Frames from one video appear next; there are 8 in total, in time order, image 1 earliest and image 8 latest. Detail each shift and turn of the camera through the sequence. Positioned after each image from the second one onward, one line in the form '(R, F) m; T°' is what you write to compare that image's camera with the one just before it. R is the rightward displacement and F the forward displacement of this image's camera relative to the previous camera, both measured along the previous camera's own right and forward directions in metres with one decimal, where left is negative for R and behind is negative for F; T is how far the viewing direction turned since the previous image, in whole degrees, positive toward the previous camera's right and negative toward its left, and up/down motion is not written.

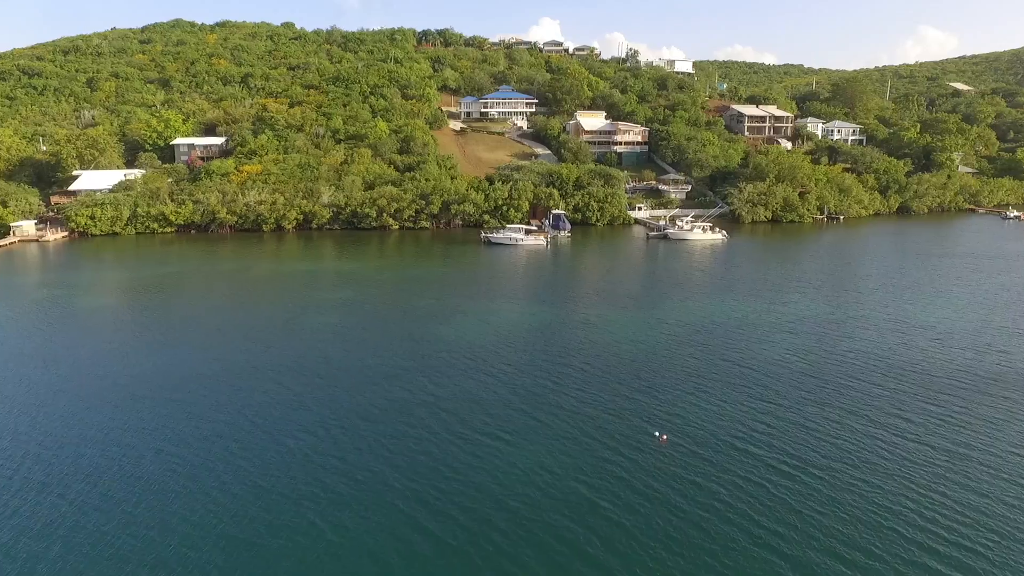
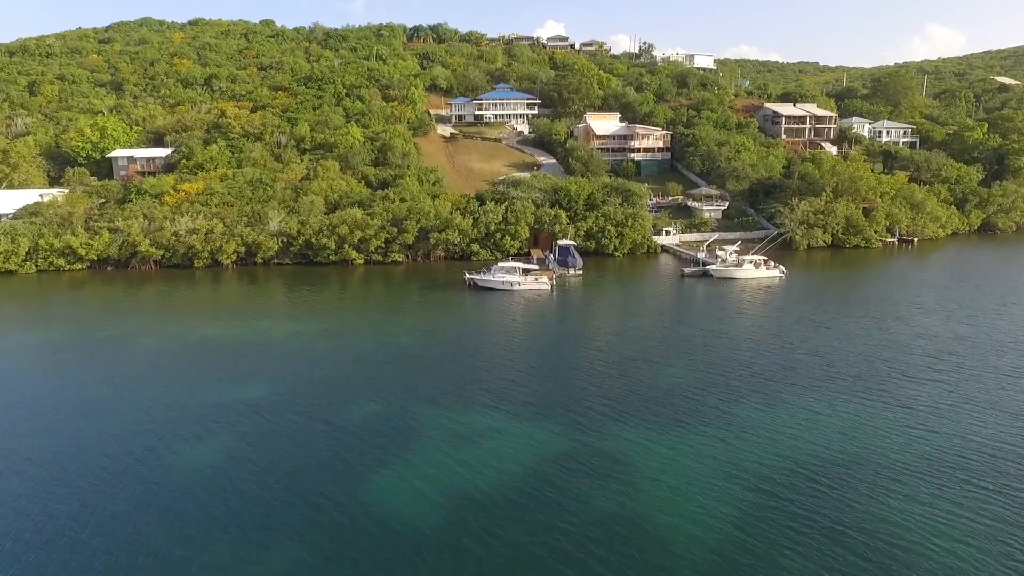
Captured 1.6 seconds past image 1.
(+0.9, +17.5) m; 0°
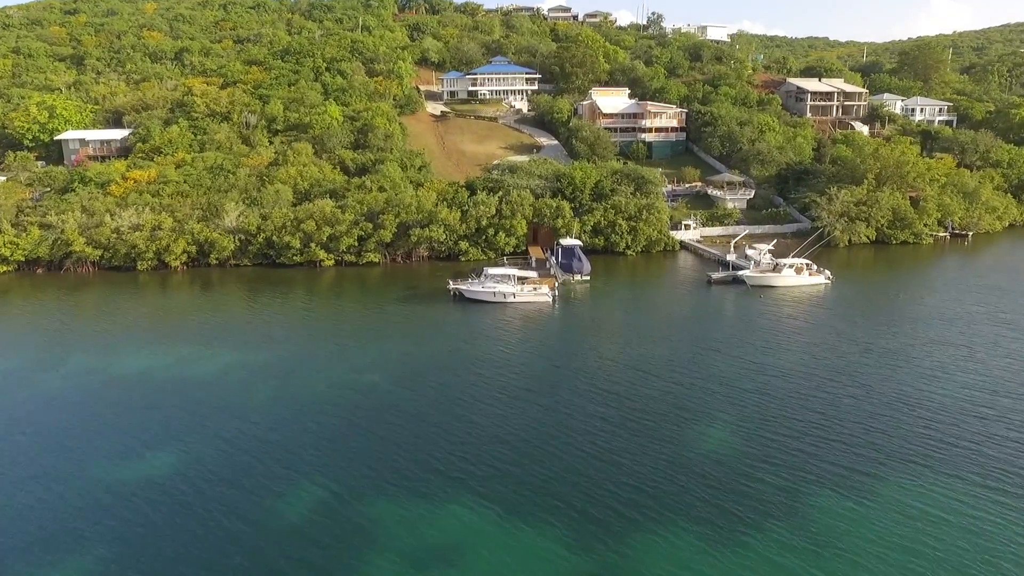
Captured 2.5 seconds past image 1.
(+0.5, +9.5) m; 0°
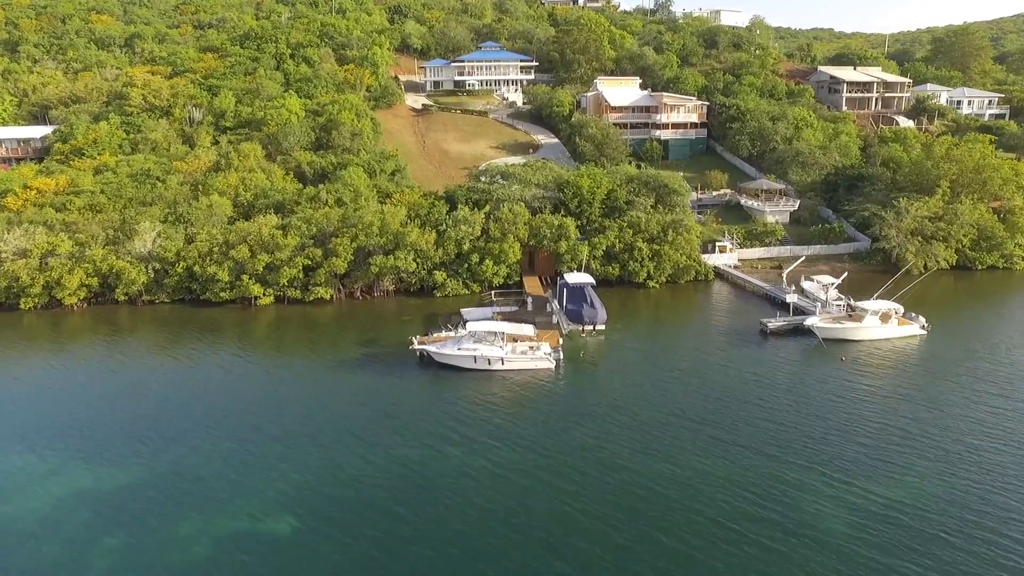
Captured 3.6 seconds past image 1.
(+0.4, +12.7) m; 0°
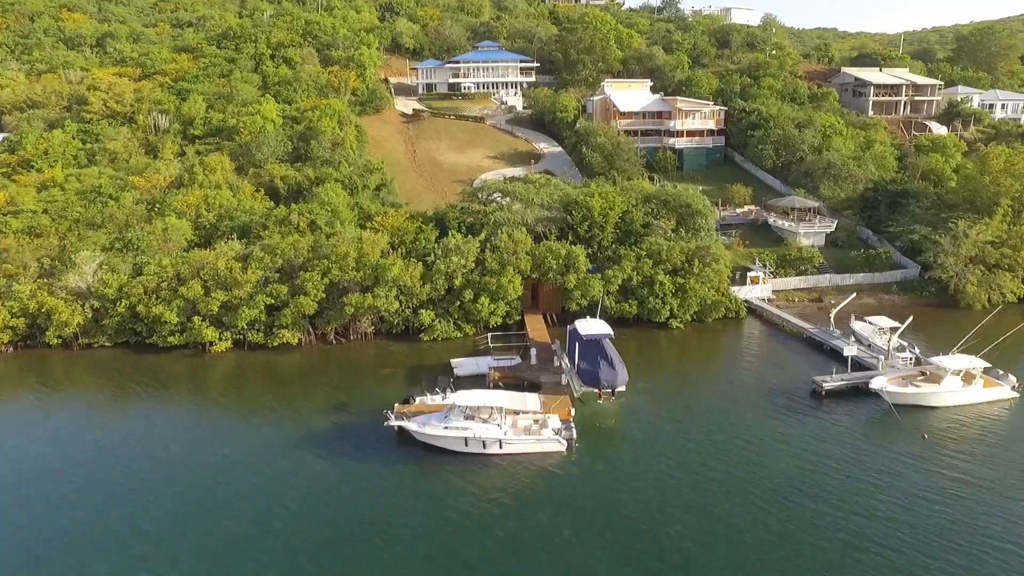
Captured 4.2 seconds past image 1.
(-0.1, +6.7) m; 0°
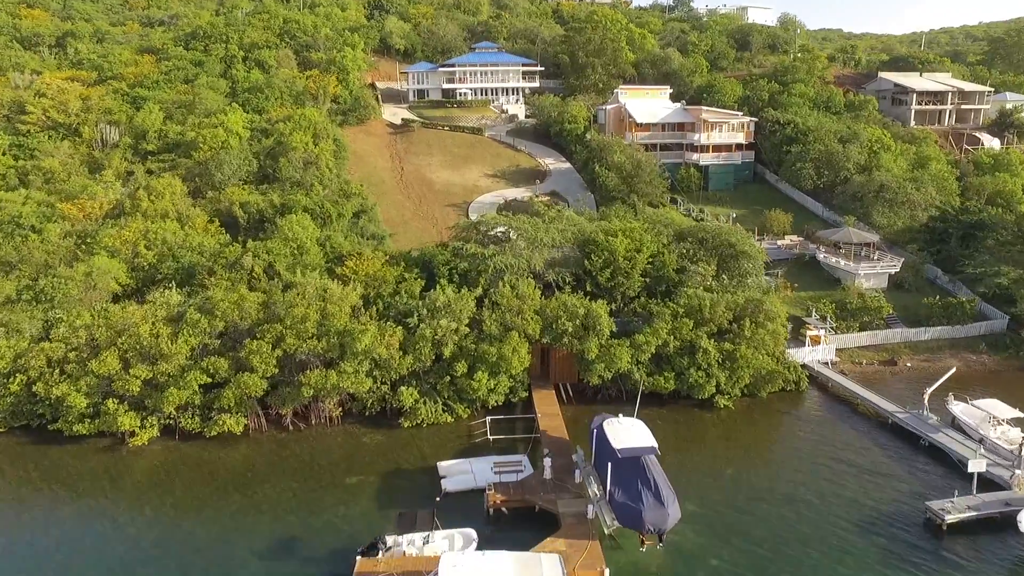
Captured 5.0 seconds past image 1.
(-0.3, +8.4) m; 0°
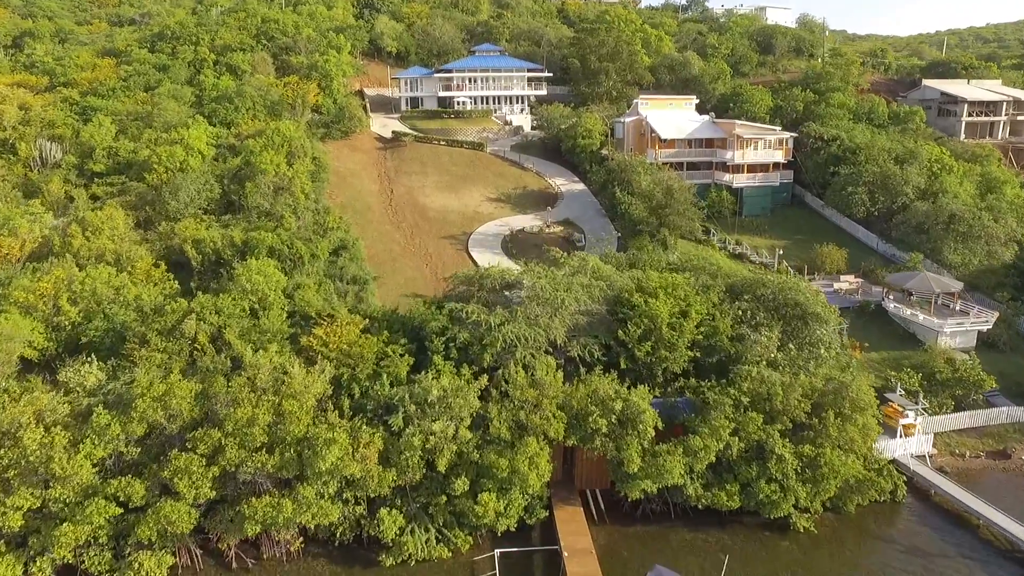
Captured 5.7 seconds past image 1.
(-0.7, +7.6) m; 0°
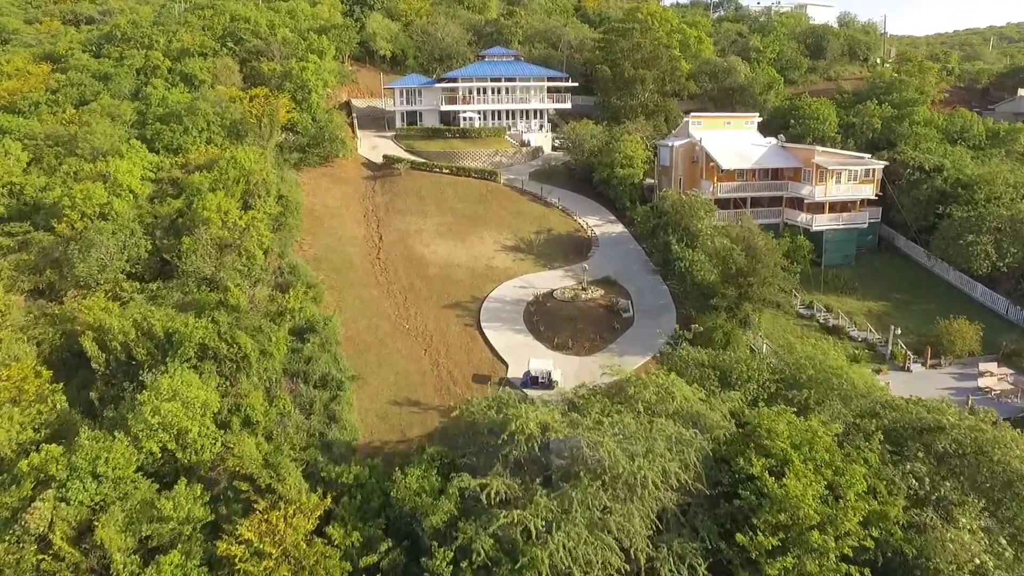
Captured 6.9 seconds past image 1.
(-1.2, +10.9) m; 0°
